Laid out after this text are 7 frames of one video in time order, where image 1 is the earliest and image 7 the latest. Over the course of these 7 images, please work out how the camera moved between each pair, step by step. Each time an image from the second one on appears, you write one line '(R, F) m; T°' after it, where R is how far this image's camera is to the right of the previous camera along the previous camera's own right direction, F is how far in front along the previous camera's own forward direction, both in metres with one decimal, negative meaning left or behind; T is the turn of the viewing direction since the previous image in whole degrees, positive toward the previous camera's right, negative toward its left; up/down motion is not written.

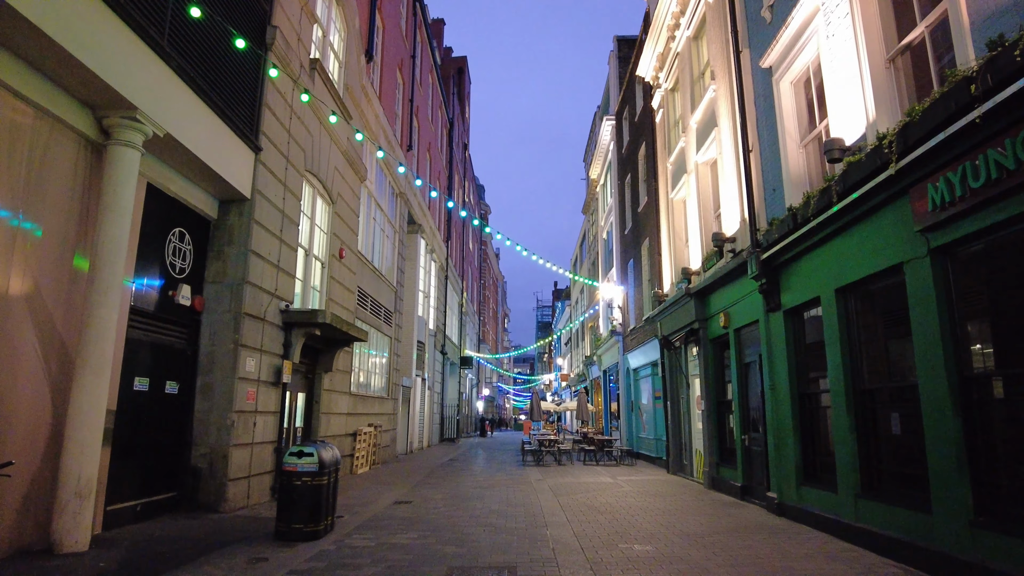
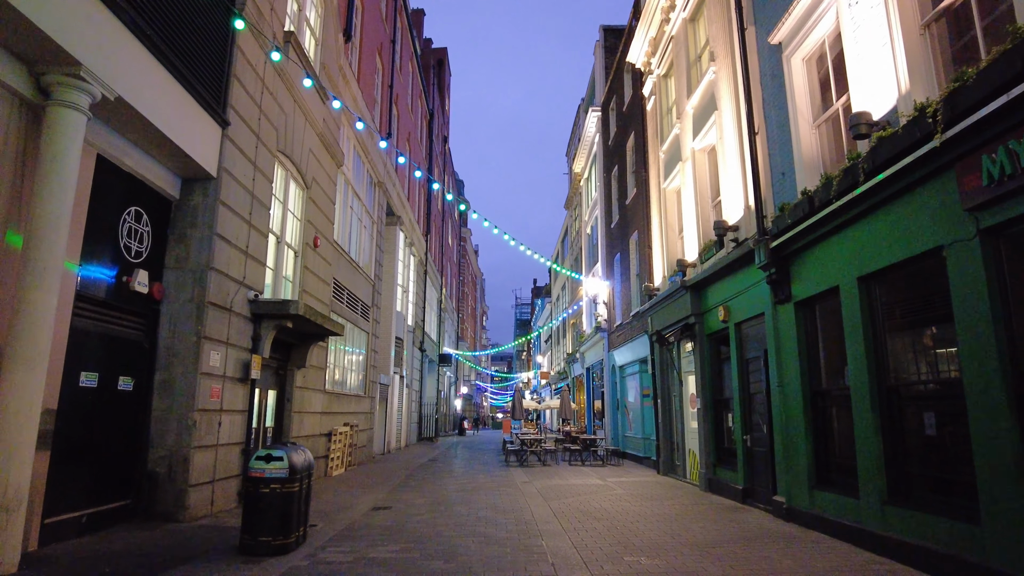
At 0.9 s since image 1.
(-0.2, +0.7) m; +2°
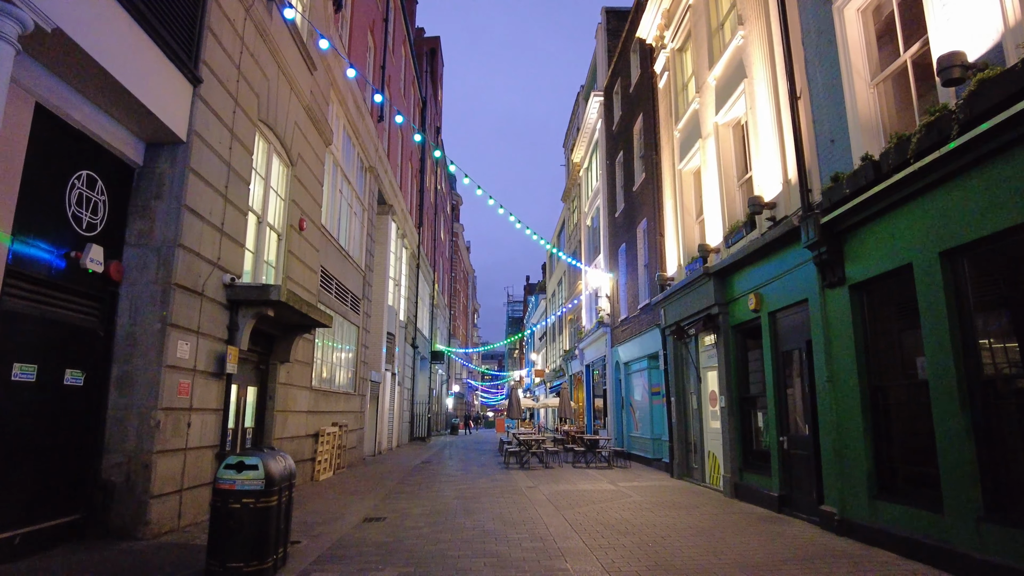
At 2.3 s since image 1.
(-0.3, +1.0) m; +1°
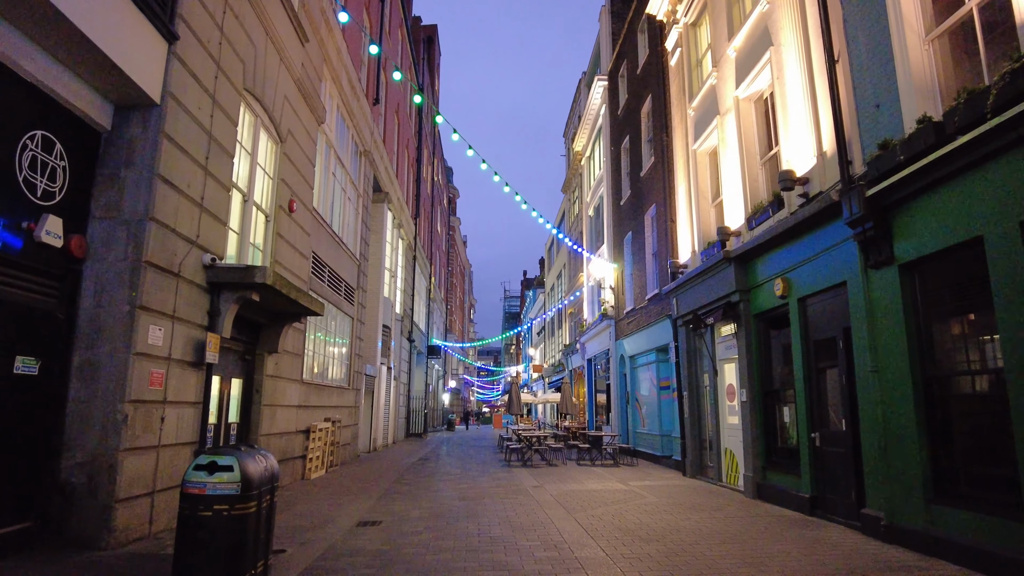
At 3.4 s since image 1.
(-0.1, +0.7) m; 0°
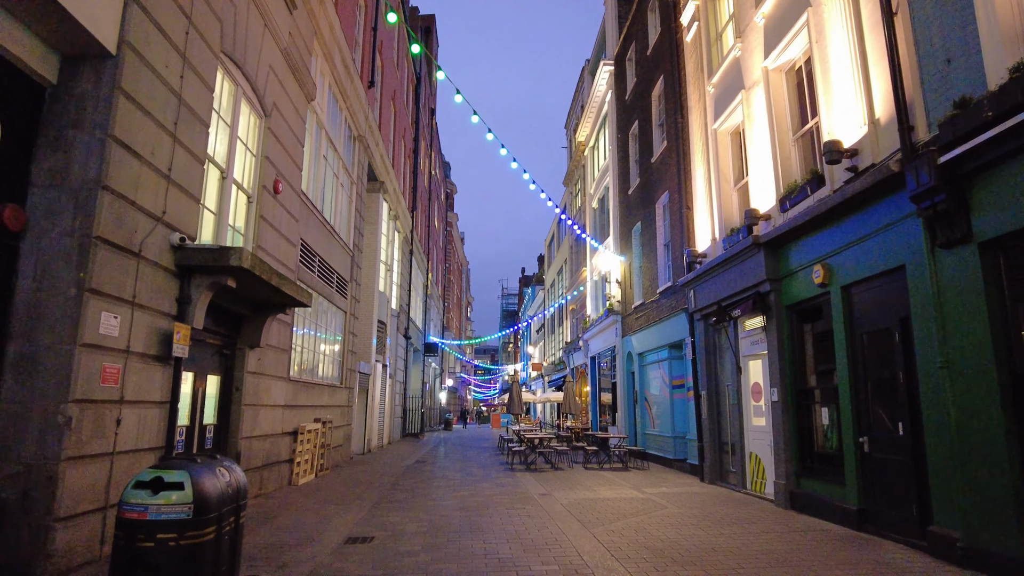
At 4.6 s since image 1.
(-0.1, +0.9) m; 0°
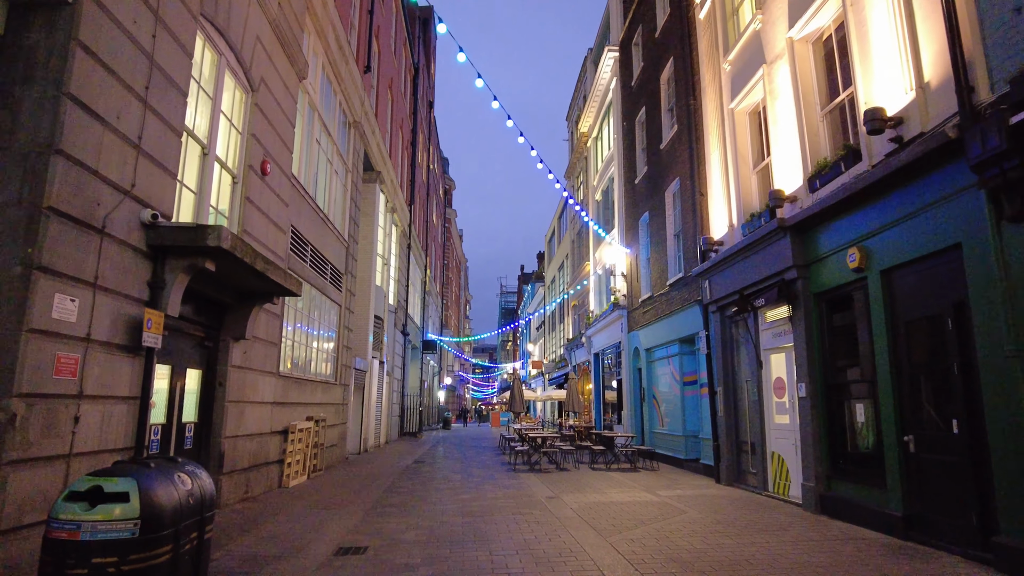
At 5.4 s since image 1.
(-0.1, +0.6) m; 0°
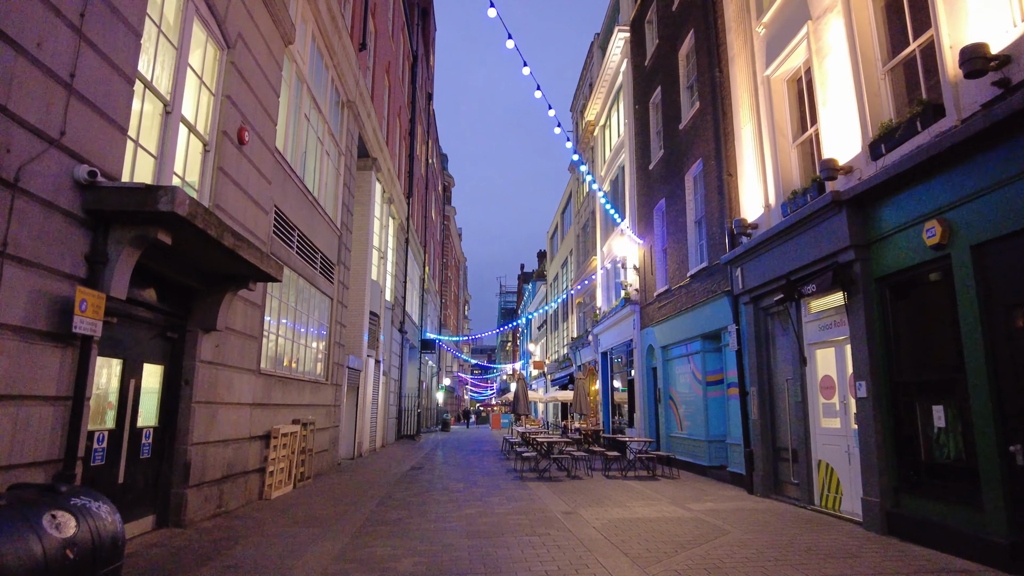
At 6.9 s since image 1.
(-0.2, +1.1) m; 0°
